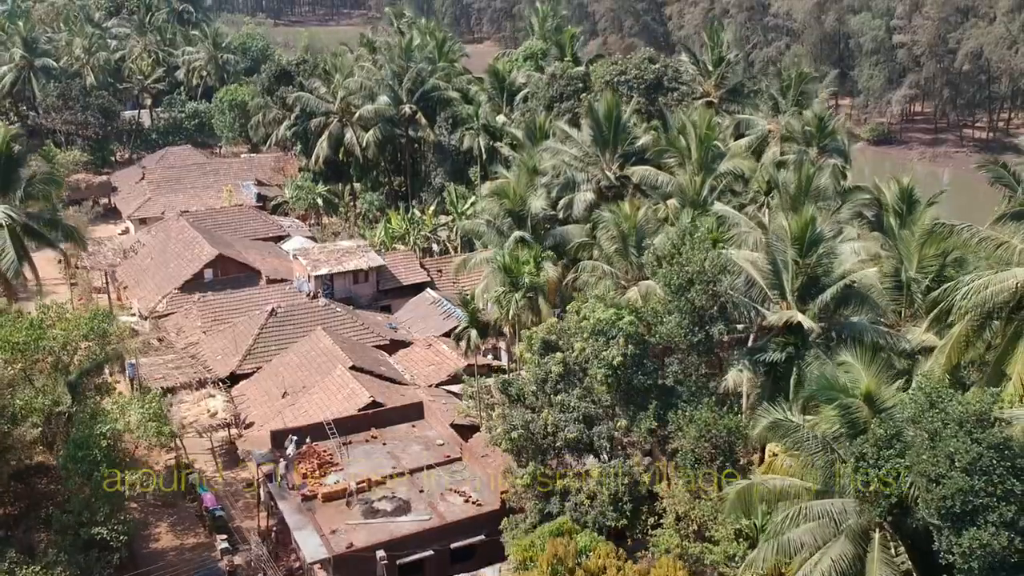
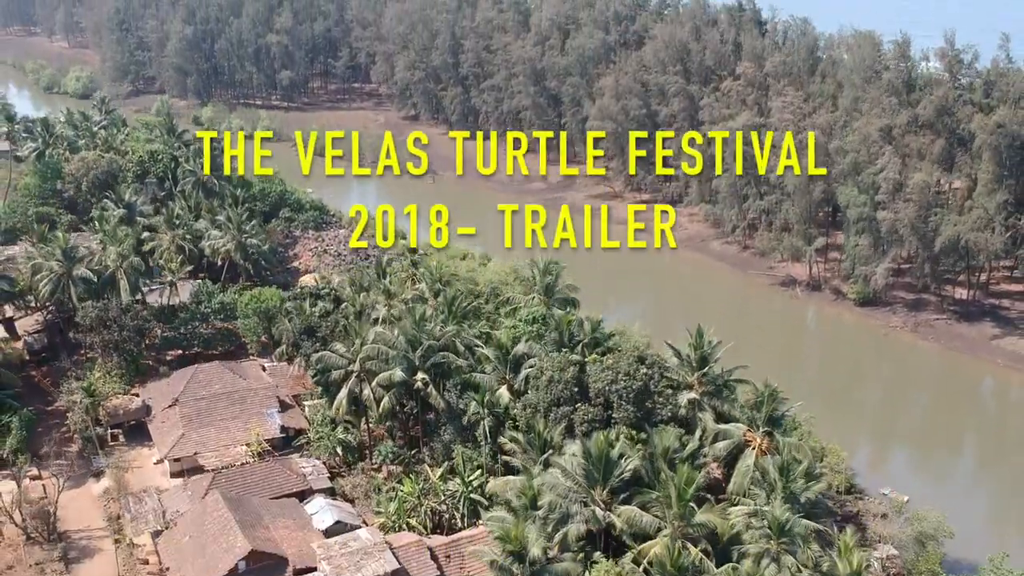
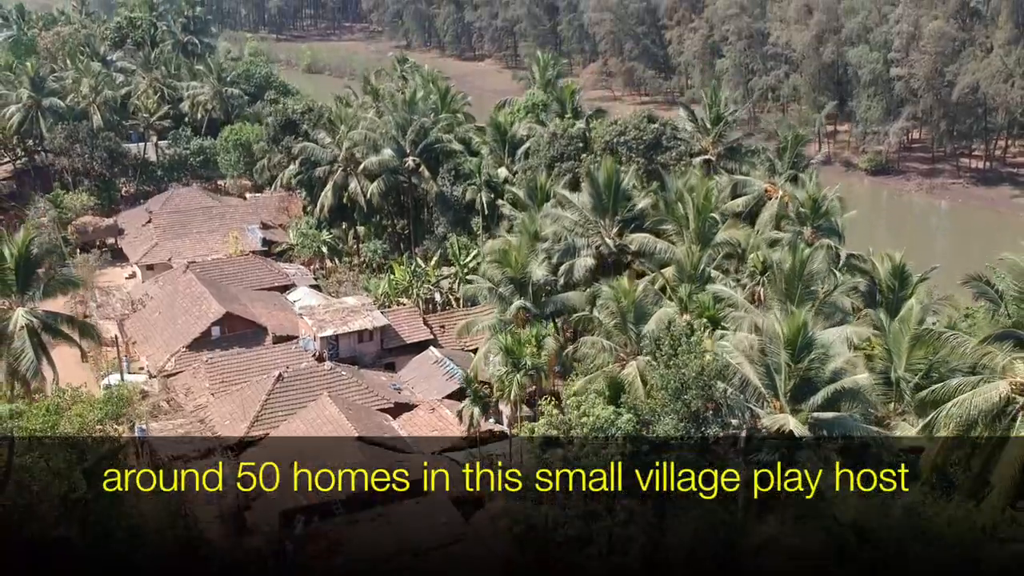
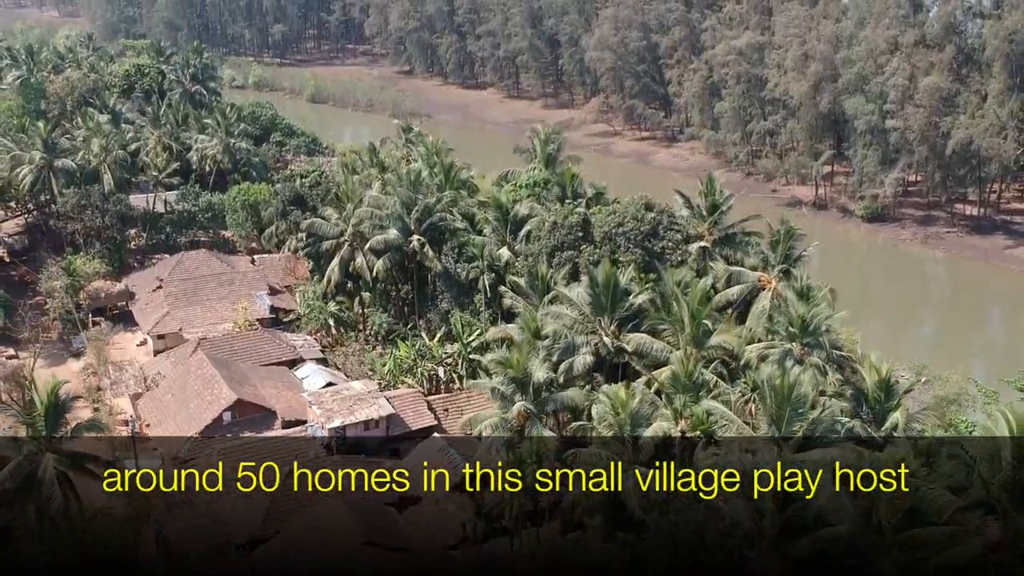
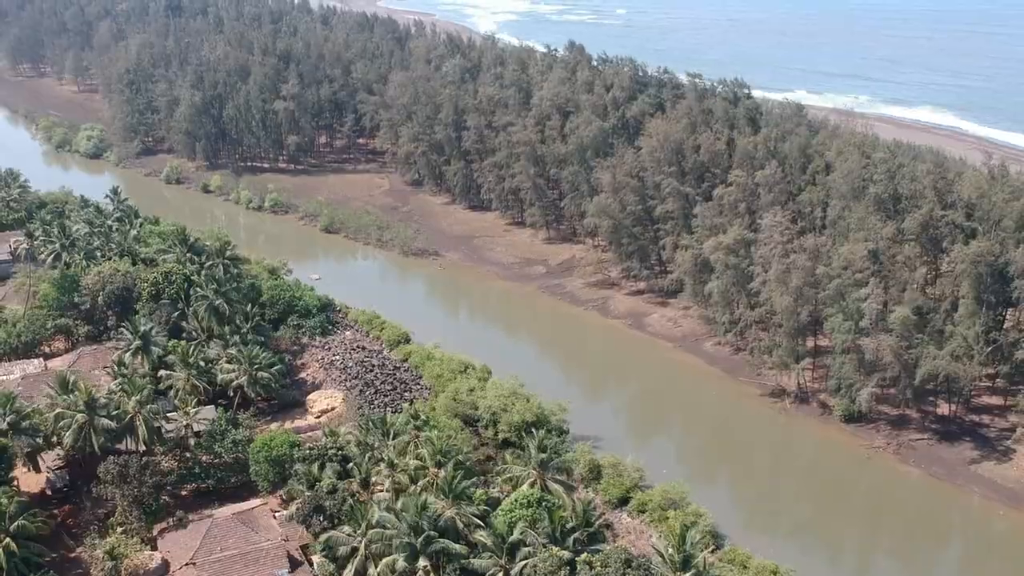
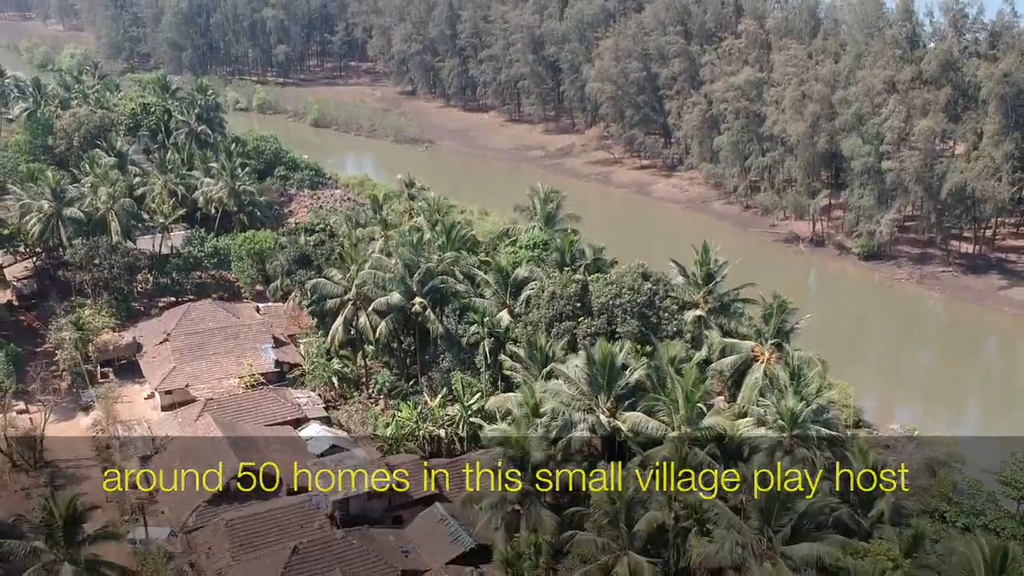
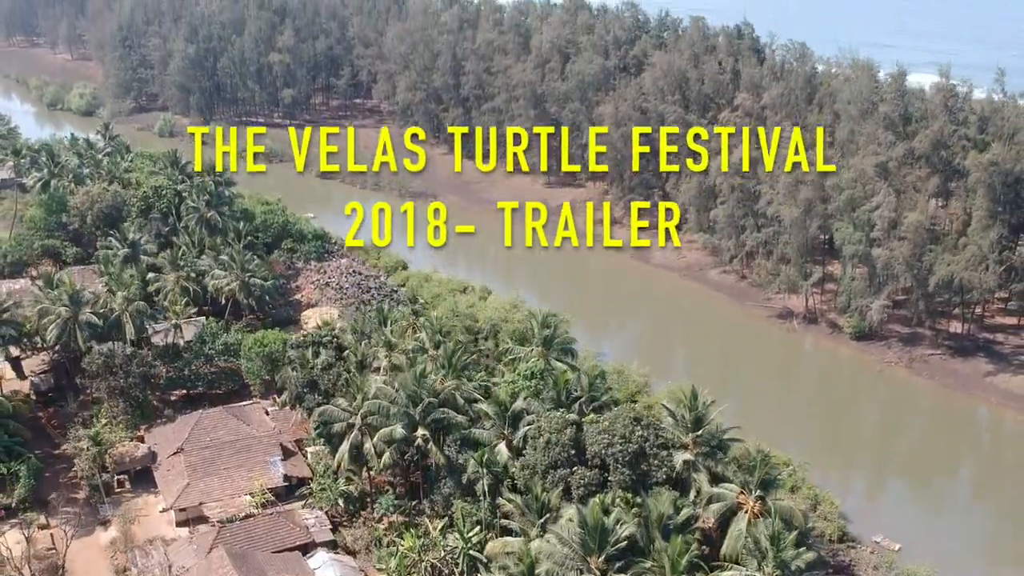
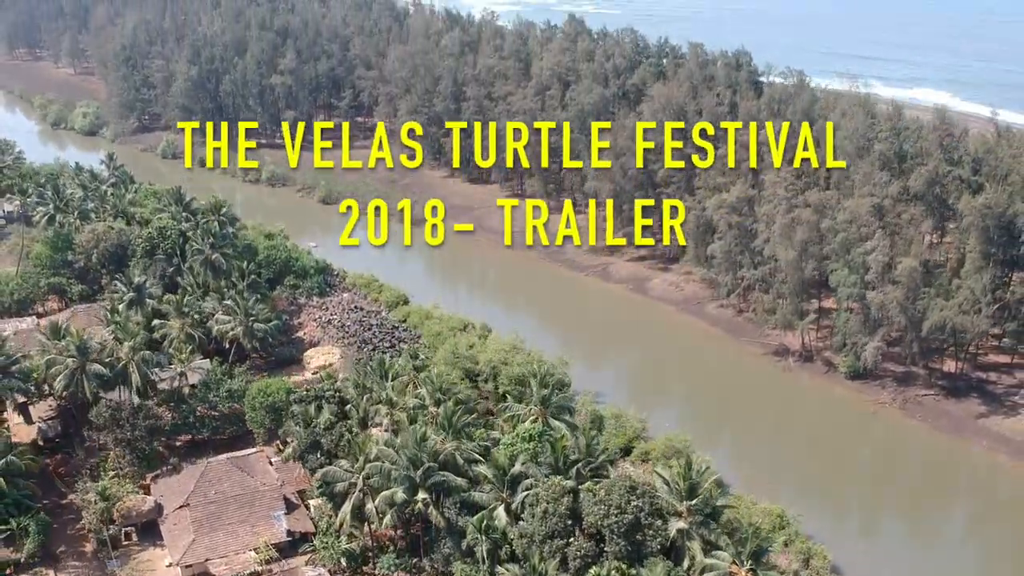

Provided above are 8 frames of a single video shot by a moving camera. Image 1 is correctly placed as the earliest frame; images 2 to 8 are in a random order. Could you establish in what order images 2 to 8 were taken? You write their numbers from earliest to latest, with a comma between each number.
3, 4, 6, 2, 7, 8, 5
